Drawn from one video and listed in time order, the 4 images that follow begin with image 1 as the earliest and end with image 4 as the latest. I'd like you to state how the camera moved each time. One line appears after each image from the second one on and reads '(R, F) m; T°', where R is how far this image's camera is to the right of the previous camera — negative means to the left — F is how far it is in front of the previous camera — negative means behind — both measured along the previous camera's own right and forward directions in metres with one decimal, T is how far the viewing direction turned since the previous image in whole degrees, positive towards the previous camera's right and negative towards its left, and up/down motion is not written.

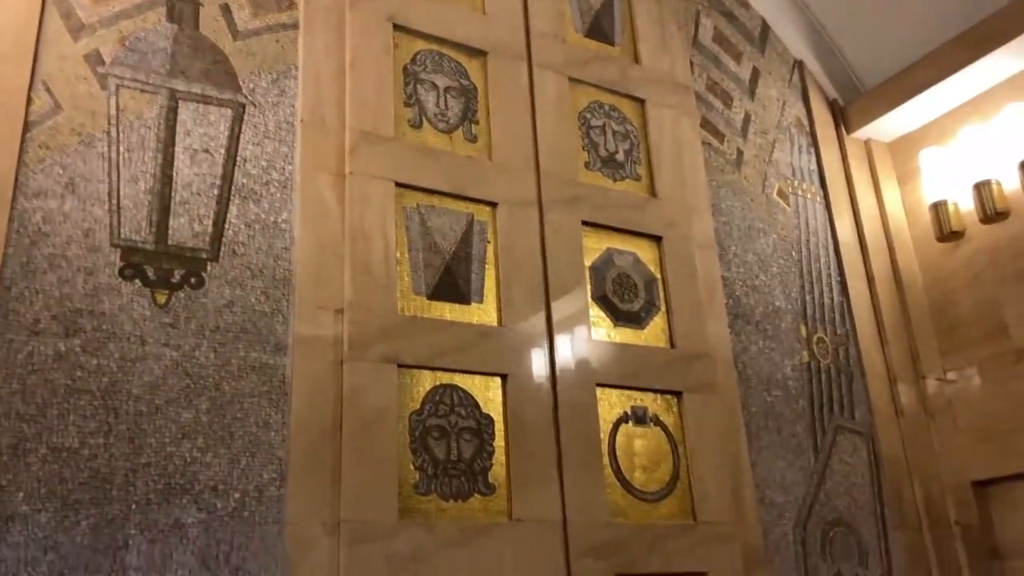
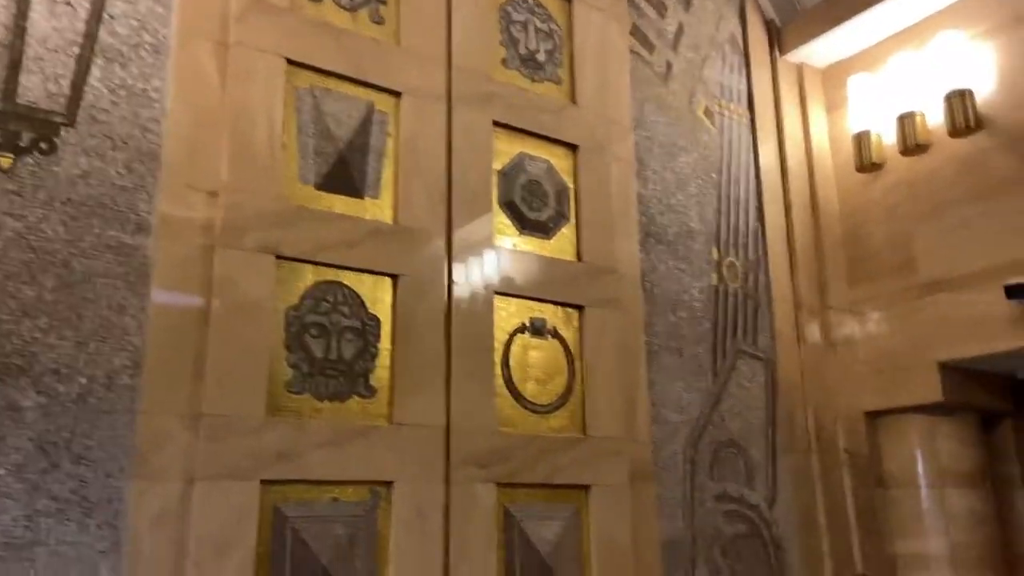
(+0.5, +0.2) m; +2°
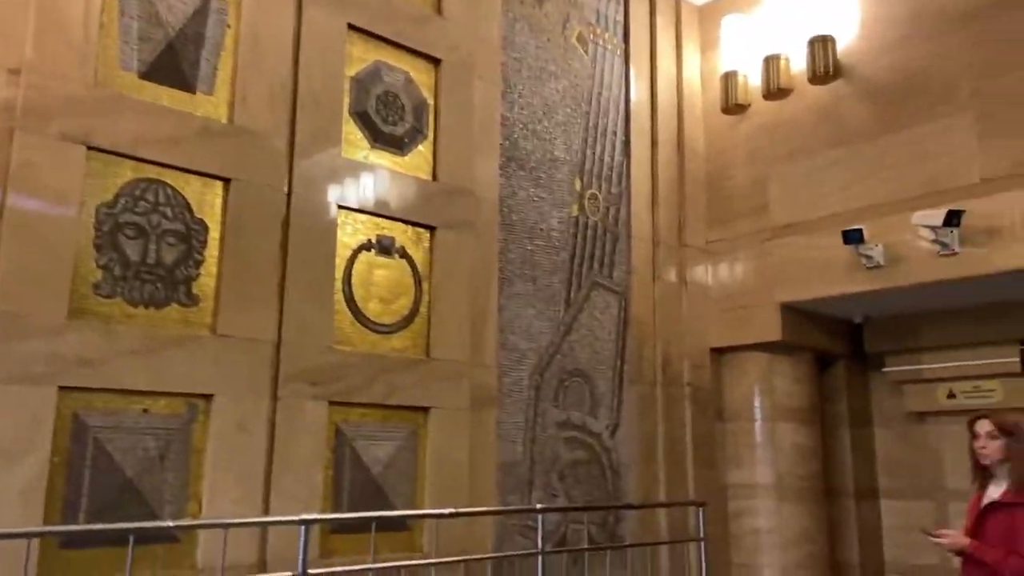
(+0.6, +0.1) m; +5°
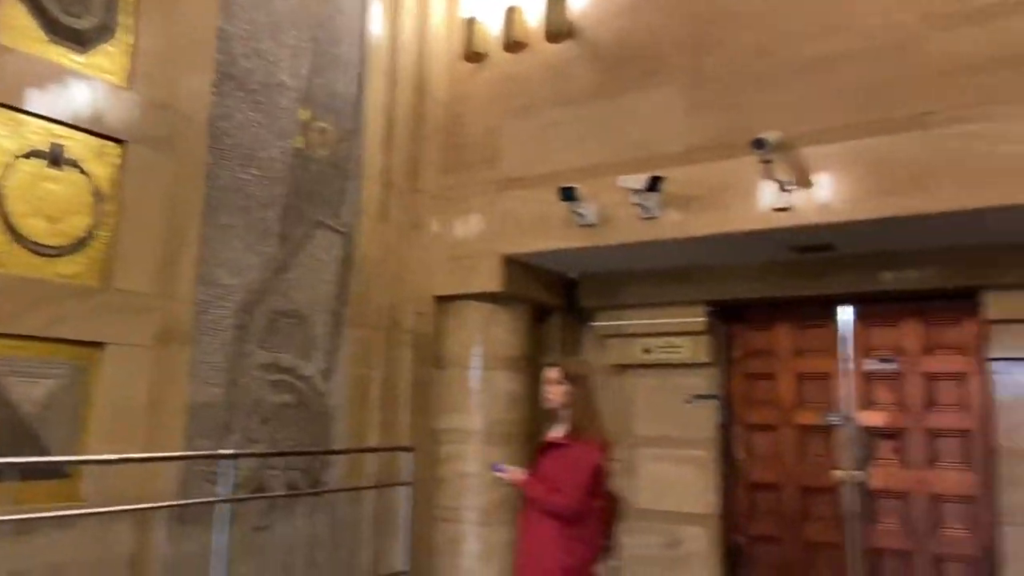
(+1.0, 0.0) m; +11°
